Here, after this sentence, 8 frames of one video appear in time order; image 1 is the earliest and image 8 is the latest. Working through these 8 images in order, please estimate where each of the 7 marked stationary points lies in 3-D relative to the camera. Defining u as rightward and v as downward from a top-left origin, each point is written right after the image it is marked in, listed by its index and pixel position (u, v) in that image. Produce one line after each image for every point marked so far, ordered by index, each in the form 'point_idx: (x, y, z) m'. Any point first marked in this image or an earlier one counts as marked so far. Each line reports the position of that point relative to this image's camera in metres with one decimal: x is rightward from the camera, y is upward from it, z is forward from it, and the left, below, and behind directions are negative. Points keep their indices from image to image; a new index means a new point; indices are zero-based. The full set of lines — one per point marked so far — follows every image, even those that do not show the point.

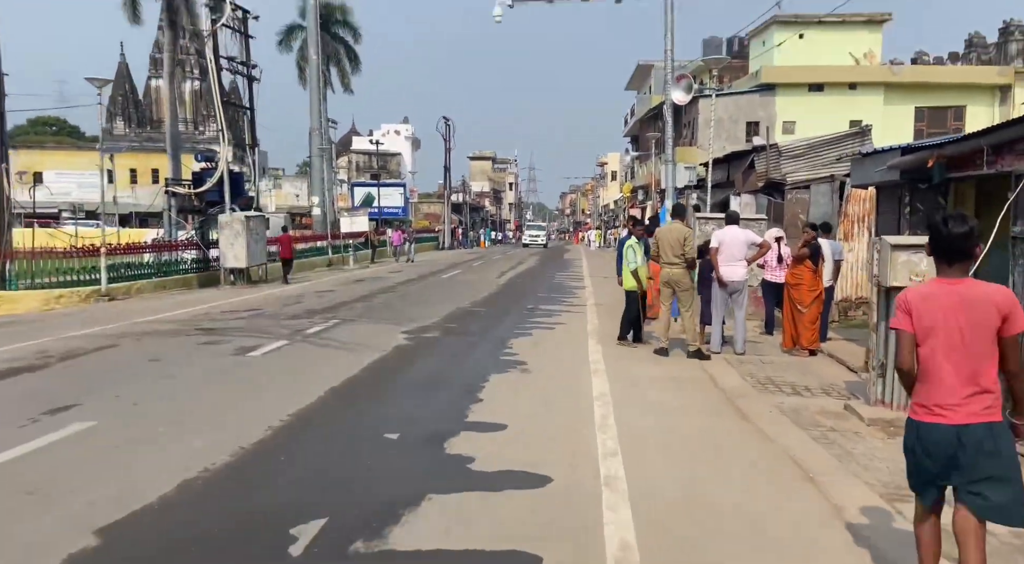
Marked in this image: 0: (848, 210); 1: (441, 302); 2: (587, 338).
0: (+5.5, +1.2, +14.2) m
1: (-1.4, -0.4, +16.8) m
2: (+1.1, -0.8, +12.4) m
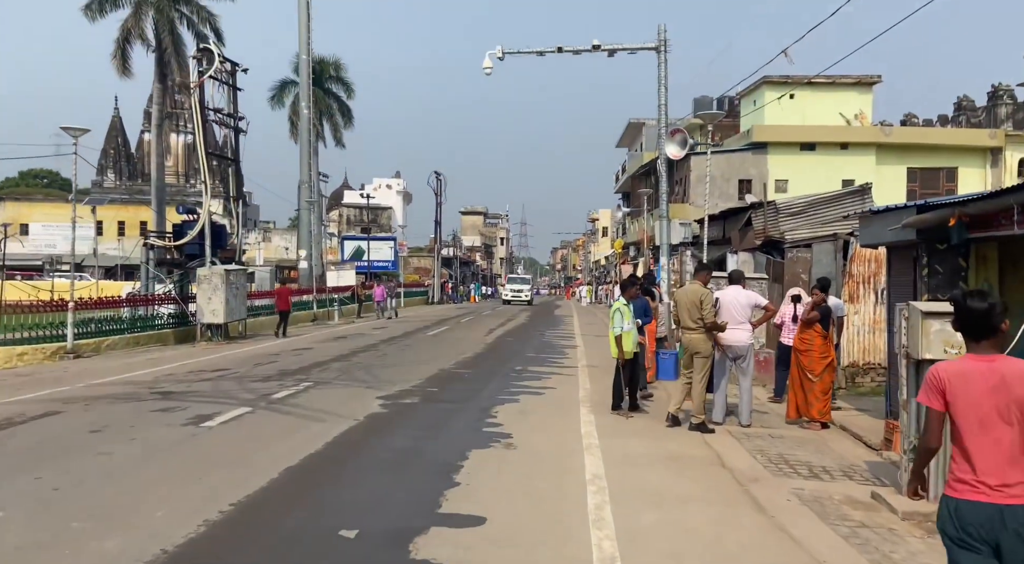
0: (+5.3, +0.2, +13.4) m
1: (-1.6, -1.5, +15.9) m
2: (+0.9, -1.6, +11.4) m
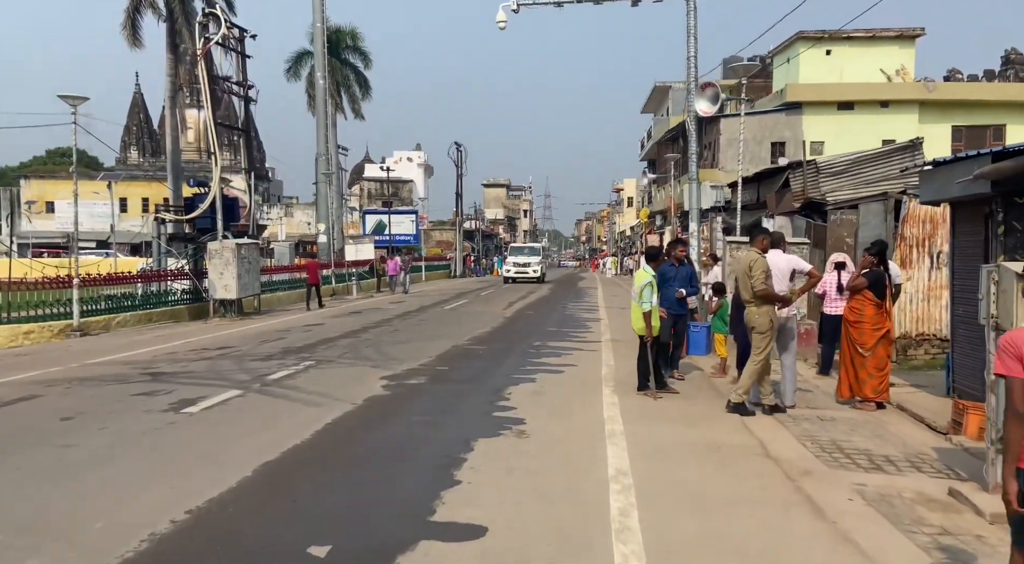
0: (+5.6, +0.7, +12.2) m
1: (-1.3, -1.0, +14.9) m
2: (+1.1, -1.2, +10.4) m
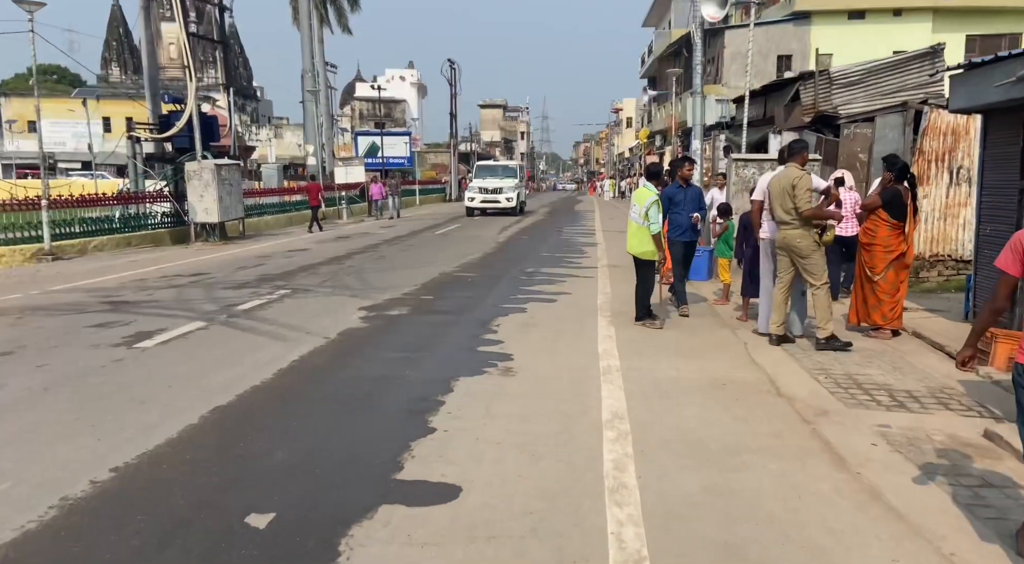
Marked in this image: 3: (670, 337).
0: (+5.4, +1.8, +11.3) m
1: (-1.5, +0.3, +14.1) m
2: (+0.9, -0.3, +9.6) m
3: (+1.6, -0.5, +8.4) m
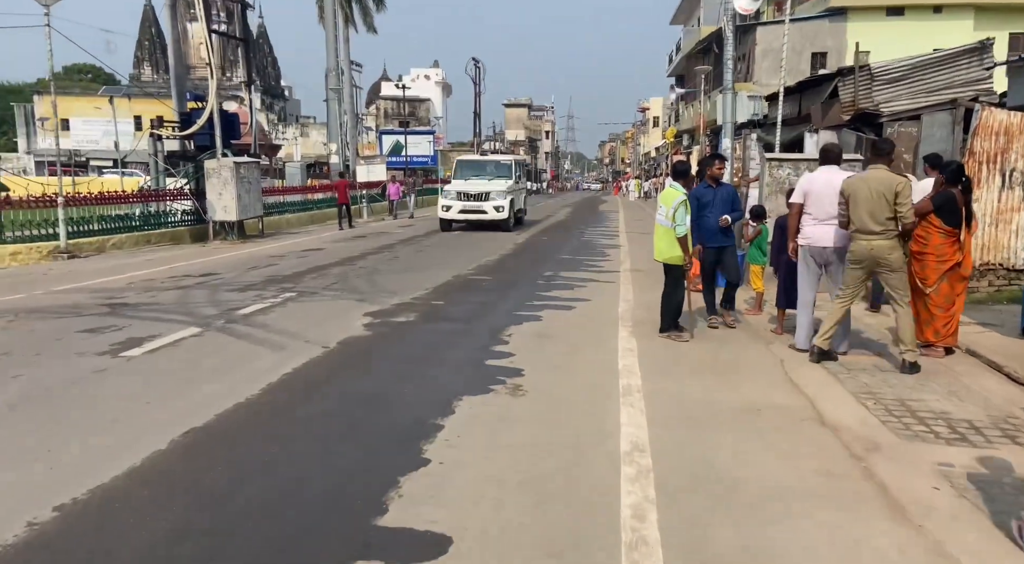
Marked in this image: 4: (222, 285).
0: (+5.7, +1.6, +10.5) m
1: (-1.1, +0.2, +13.5) m
2: (+1.1, -0.4, +9.0) m
3: (+1.7, -0.6, +7.7) m
4: (-4.0, 0.0, +11.6) m
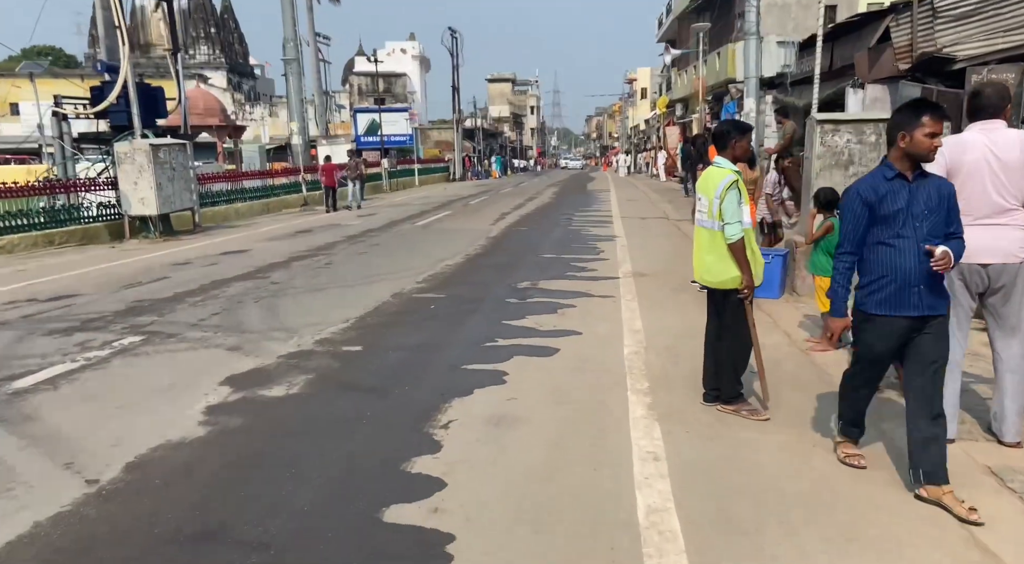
0: (+5.2, +1.6, +7.1) m
1: (-1.6, +0.1, +10.1) m
2: (+0.7, -0.7, +5.6) m
3: (+1.3, -0.9, +4.4) m
4: (-4.4, -0.3, +8.1) m
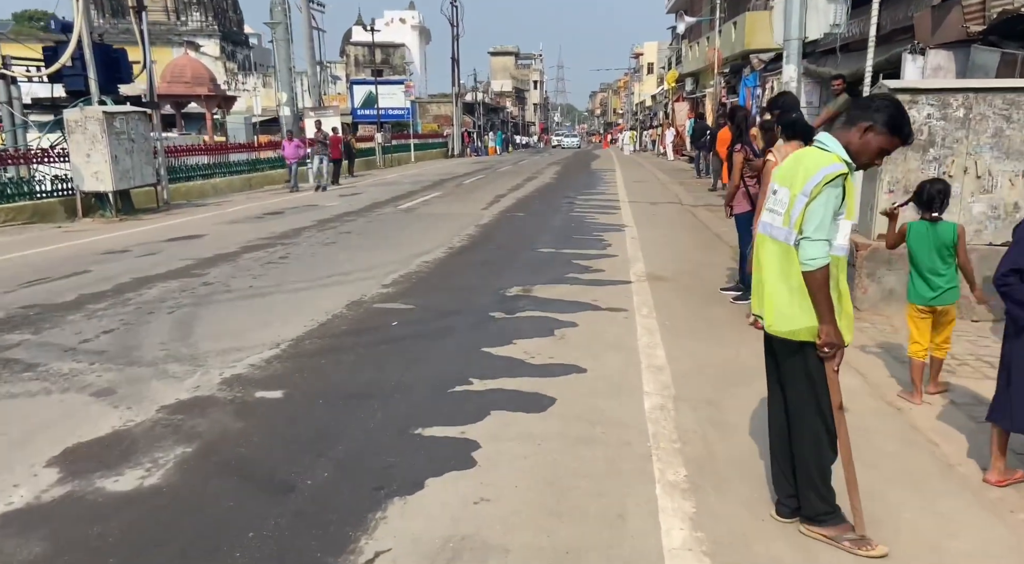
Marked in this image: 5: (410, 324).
0: (+5.1, +1.4, +5.2) m
1: (-1.7, +0.1, +8.3) m
2: (+0.6, -0.8, +3.8) m
3: (+1.2, -1.1, +2.5) m
4: (-4.5, -0.4, +6.3) m
5: (-0.8, -0.3, +6.5) m
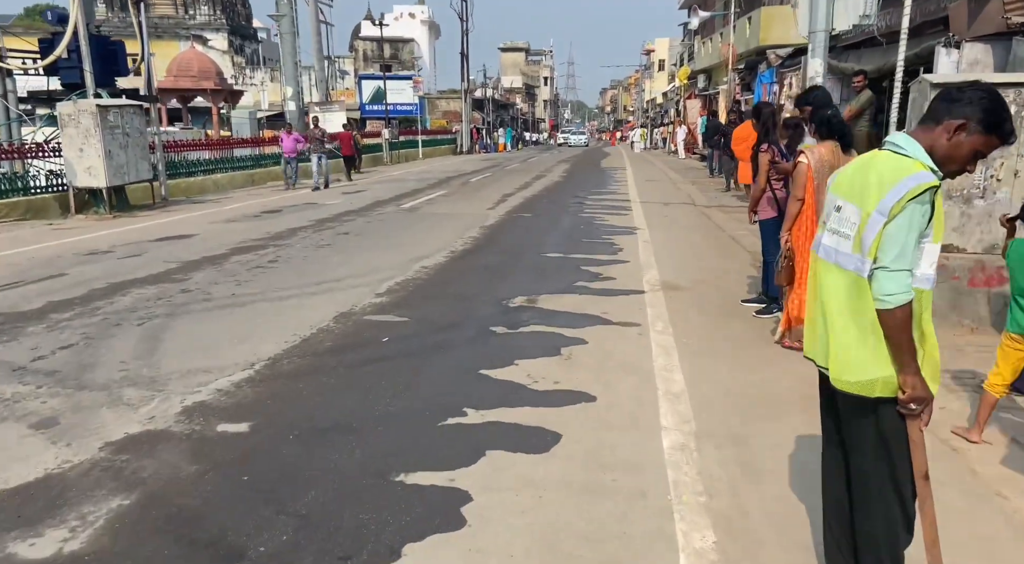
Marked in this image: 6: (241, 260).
0: (+5.1, +1.2, +4.5) m
1: (-1.7, 0.0, +7.7) m
2: (+0.6, -0.9, +3.2) m
3: (+1.2, -1.2, +1.9) m
4: (-4.5, -0.4, +5.7) m
5: (-0.8, -0.4, +5.9) m
6: (-2.9, +0.3, +9.1) m
